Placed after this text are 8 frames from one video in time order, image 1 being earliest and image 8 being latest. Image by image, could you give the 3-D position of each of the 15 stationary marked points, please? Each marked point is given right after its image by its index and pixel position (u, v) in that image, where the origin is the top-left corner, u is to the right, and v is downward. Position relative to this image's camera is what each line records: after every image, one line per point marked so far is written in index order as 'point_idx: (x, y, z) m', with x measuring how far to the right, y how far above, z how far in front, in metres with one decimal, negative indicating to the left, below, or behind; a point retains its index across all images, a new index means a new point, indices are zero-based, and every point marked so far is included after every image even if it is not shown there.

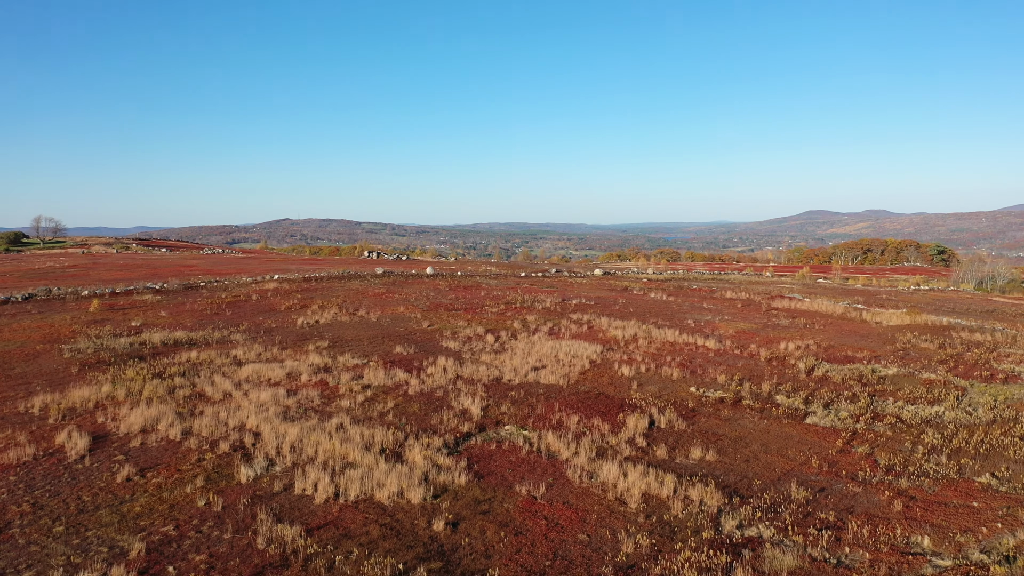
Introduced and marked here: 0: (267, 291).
0: (-5.6, -0.1, +18.1) m
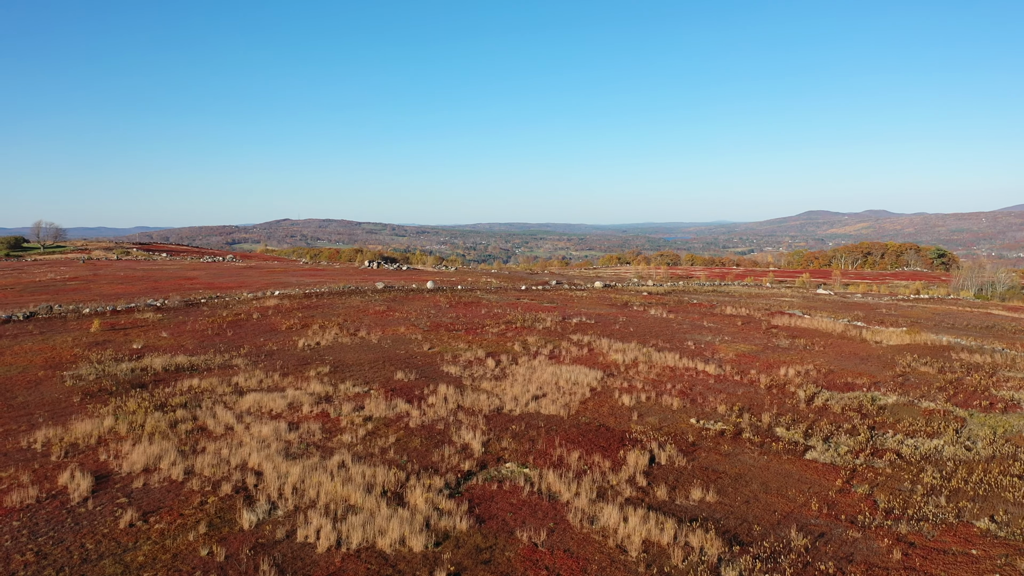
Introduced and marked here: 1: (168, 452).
0: (-5.5, -0.5, +18.1) m
1: (-3.6, -1.7, +8.4) m
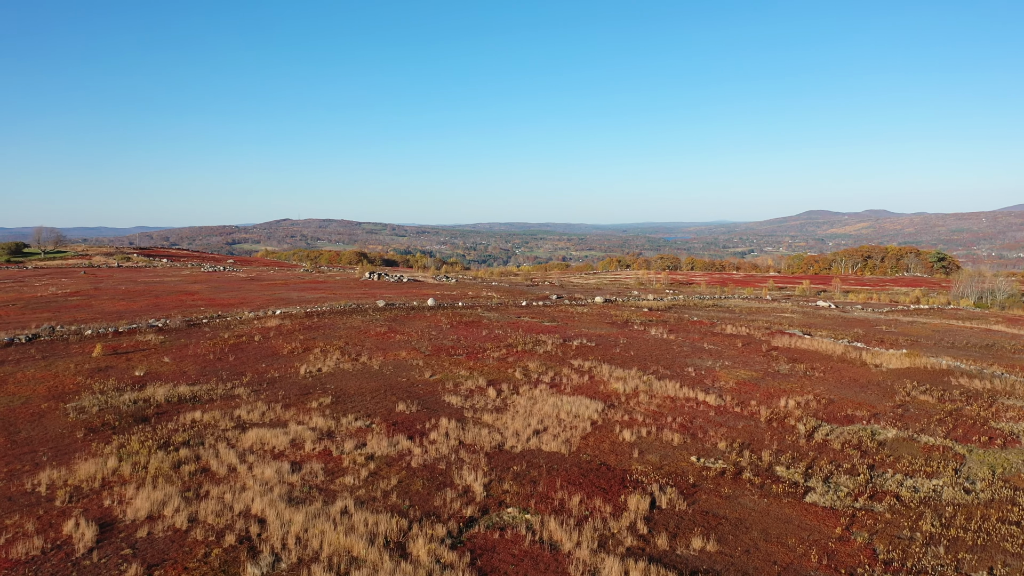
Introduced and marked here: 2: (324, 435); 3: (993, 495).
0: (-5.5, -1.0, +18.2) m
1: (-3.6, -2.2, +8.5) m
2: (-2.5, -2.0, +10.7) m
3: (+5.4, -2.3, +8.9) m
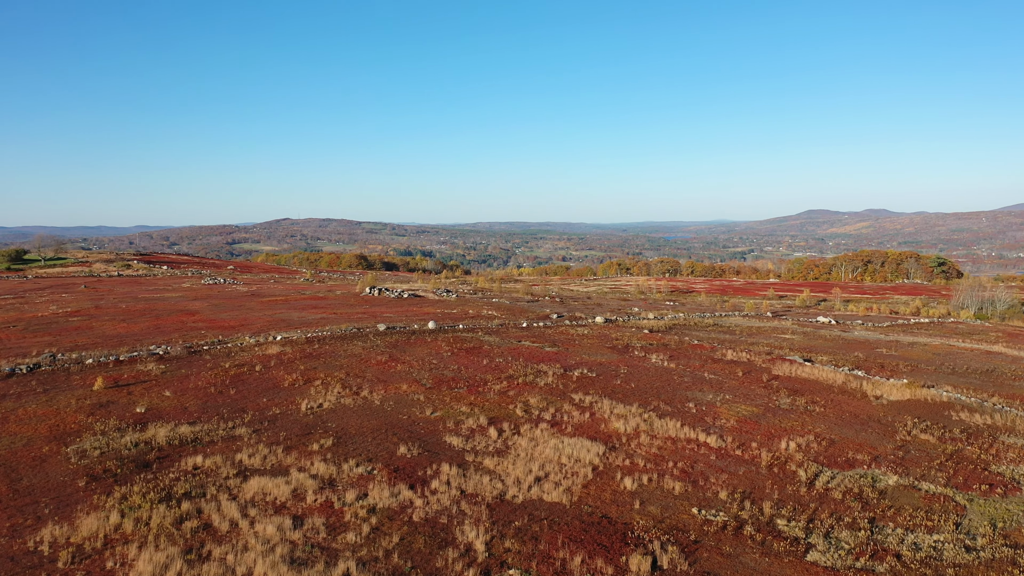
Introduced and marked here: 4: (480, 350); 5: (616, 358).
0: (-5.5, -1.6, +18.2) m
1: (-3.6, -2.9, +8.5) m
2: (-2.5, -2.6, +10.7) m
3: (+5.4, -3.0, +8.9) m
4: (-0.8, -1.5, +19.5) m
5: (+2.5, -1.7, +19.2) m
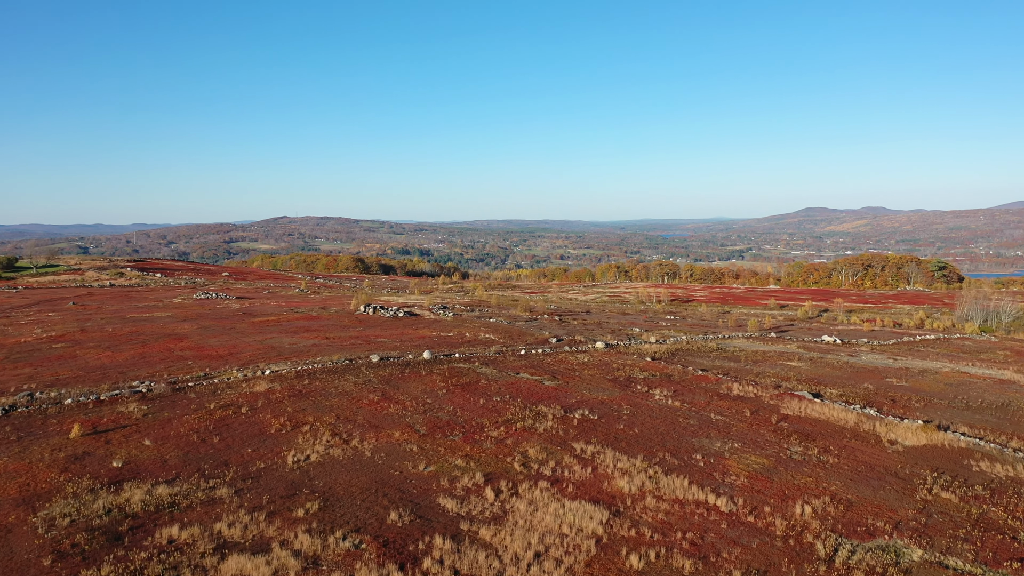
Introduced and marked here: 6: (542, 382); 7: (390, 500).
0: (-5.6, -2.4, +17.4) m
1: (-3.6, -3.7, +7.7) m
2: (-2.5, -3.4, +9.9) m
3: (+5.4, -3.8, +8.2) m
4: (-0.8, -2.3, +18.8) m
5: (+2.4, -2.5, +18.4) m
6: (+0.7, -2.3, +19.7) m
7: (-1.9, -3.2, +12.1) m
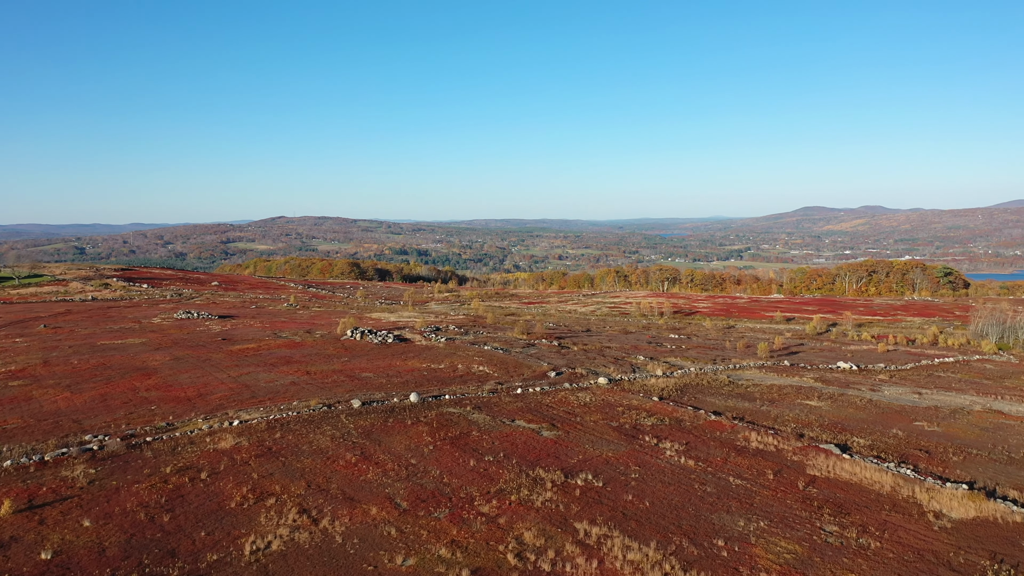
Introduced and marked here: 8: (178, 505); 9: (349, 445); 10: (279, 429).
0: (-5.7, -3.3, +15.6) m
1: (-3.7, -4.6, +5.8) m
2: (-2.6, -4.4, +8.1) m
3: (+5.3, -4.7, +6.3) m
4: (-0.9, -3.2, +16.9) m
5: (+2.3, -3.4, +16.6) m
6: (+0.6, -3.2, +17.8) m
7: (-2.0, -4.1, +10.3) m
8: (-5.7, -3.7, +13.5) m
9: (-3.4, -3.2, +16.5) m
10: (-5.1, -3.0, +17.3) m
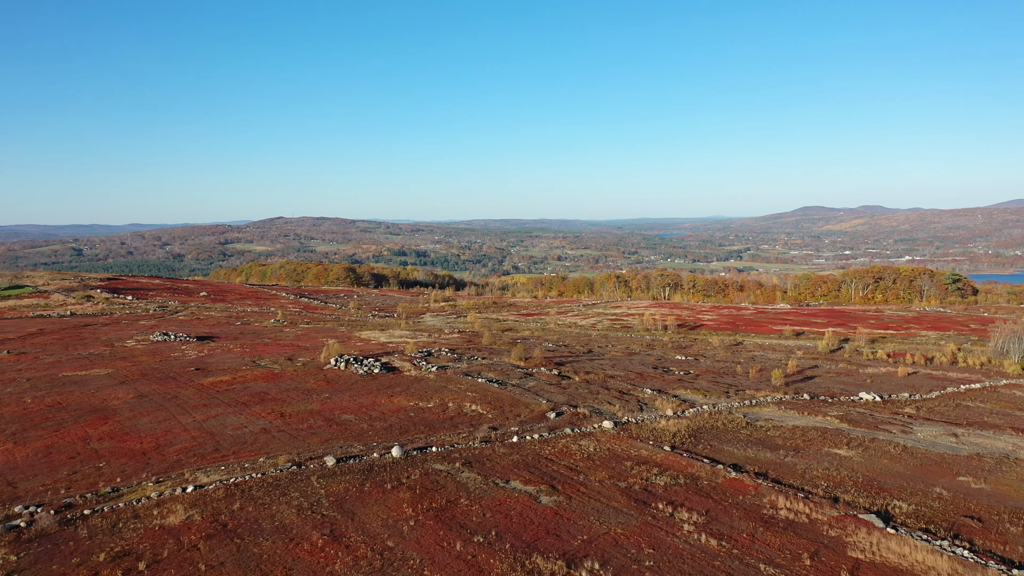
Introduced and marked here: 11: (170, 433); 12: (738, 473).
0: (-5.8, -4.2, +13.3) m
1: (-3.8, -5.5, +3.6) m
2: (-2.7, -5.2, +5.9) m
3: (+5.2, -5.6, +4.1) m
4: (-1.1, -4.1, +14.7) m
5: (+2.2, -4.3, +14.4) m
6: (+0.5, -4.1, +15.6) m
7: (-2.1, -5.0, +8.1) m
8: (-5.8, -4.6, +11.3) m
9: (-3.5, -4.1, +14.3) m
10: (-5.2, -3.9, +15.1) m
11: (-8.5, -3.5, +19.7) m
12: (+5.0, -4.1, +17.7) m
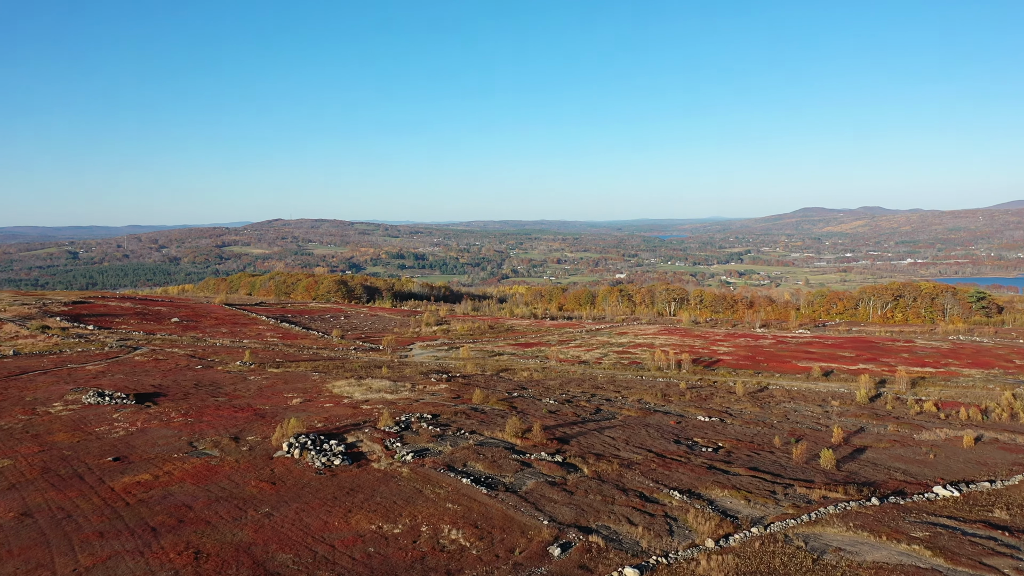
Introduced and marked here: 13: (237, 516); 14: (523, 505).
0: (-6.0, -6.2, +8.1) m
1: (-4.0, -7.5, -1.7) m
2: (-2.9, -7.2, +0.6) m
3: (+5.0, -7.5, -1.2) m
4: (-1.2, -6.1, +9.4) m
5: (+2.0, -6.2, +9.1) m
6: (+0.3, -6.1, +10.3) m
7: (-2.2, -7.0, +2.8) m
8: (-6.0, -6.5, +6.0) m
9: (-3.6, -6.1, +9.0) m
10: (-5.3, -5.9, +9.8) m
11: (-8.7, -5.5, +14.4) m
12: (+4.9, -6.0, +12.4) m
13: (-6.4, -5.2, +18.5) m
14: (+0.3, -5.2, +19.4) m
